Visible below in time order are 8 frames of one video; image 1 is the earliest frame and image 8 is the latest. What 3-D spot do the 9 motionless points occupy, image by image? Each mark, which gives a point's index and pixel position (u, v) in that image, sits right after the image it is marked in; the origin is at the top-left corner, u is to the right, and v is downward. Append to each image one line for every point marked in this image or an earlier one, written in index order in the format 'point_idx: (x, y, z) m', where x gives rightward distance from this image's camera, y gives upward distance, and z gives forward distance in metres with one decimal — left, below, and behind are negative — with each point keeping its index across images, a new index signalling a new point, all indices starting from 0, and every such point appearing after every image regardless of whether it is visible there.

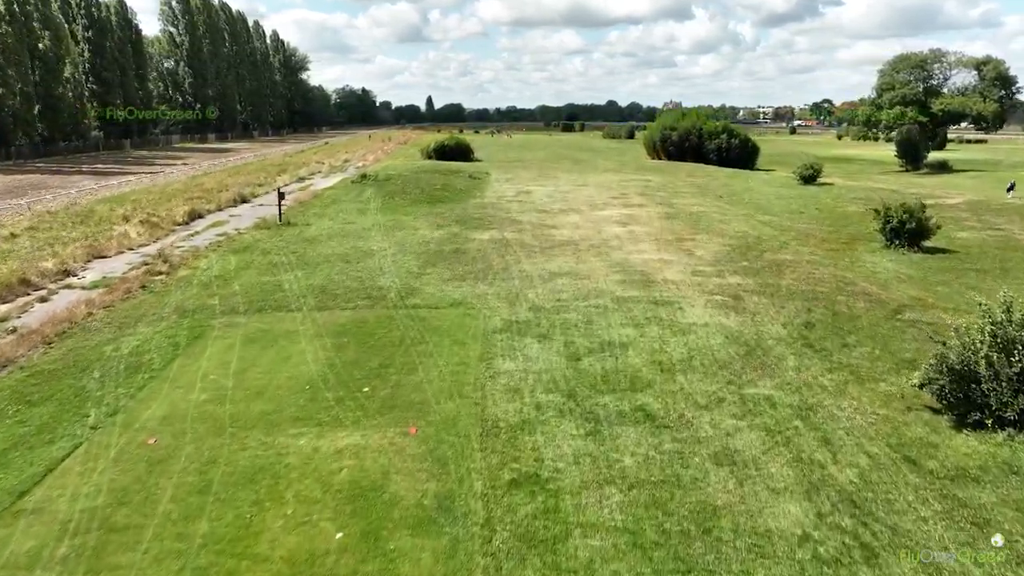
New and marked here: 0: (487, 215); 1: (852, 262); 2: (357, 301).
0: (-0.4, +1.2, +17.6) m
1: (+3.9, +0.3, +12.2) m
2: (-1.4, -0.1, +9.3) m
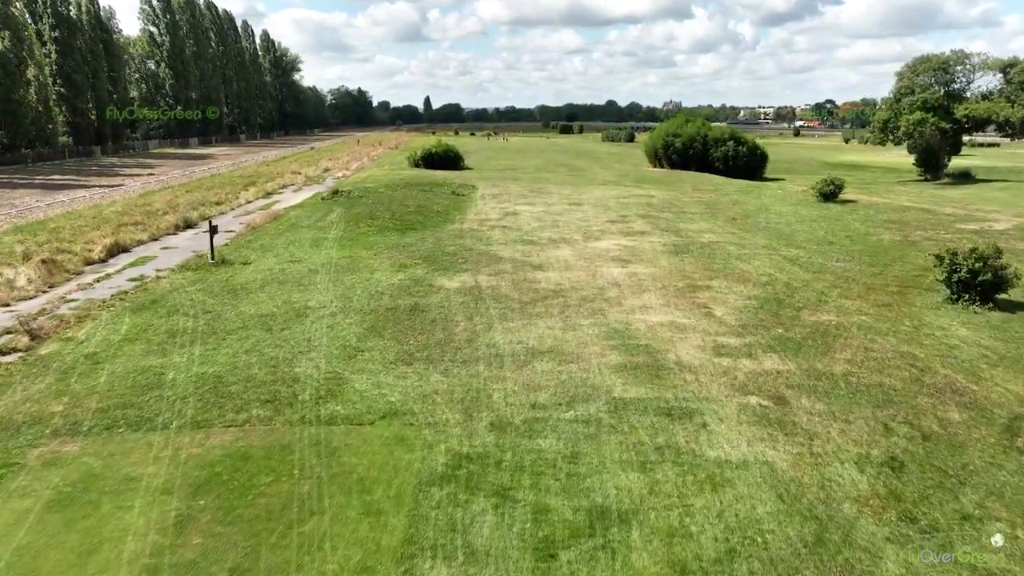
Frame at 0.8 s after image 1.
0: (-0.7, +0.6, +15.0) m
1: (+3.6, -0.3, +9.6) m
2: (-1.6, -0.8, +6.7) m
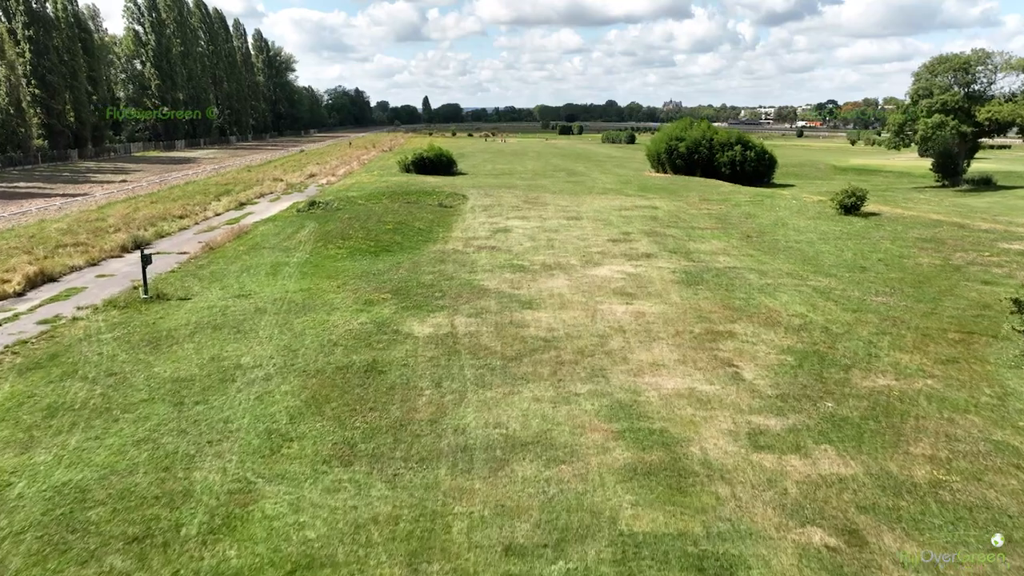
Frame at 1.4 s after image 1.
0: (-0.8, +0.1, +13.1) m
1: (+3.4, -0.8, +7.6) m
2: (-1.8, -1.2, +4.7) m
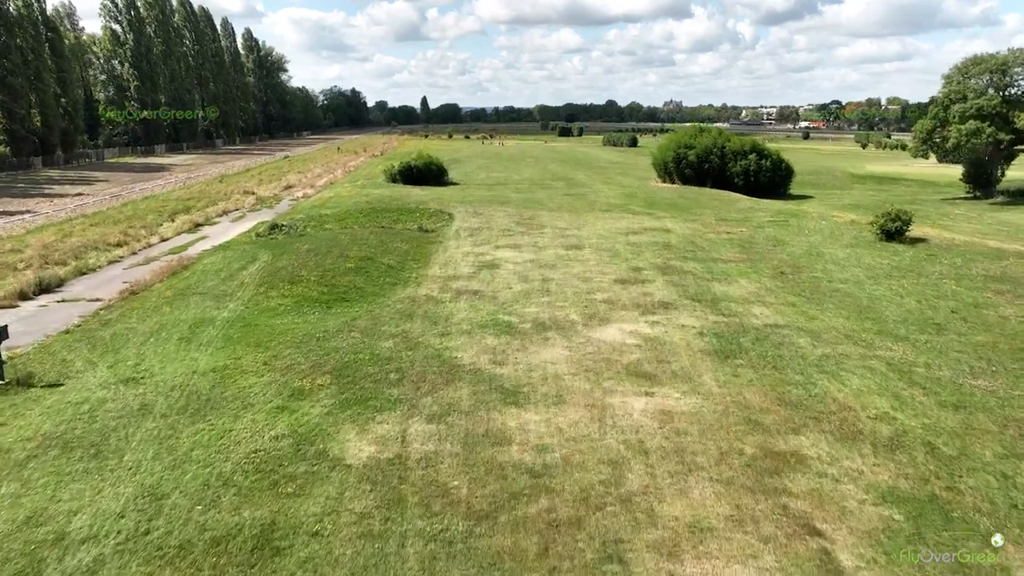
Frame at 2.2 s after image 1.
0: (-1.0, -0.5, +10.2) m
1: (+3.3, -1.4, +4.7) m
2: (-1.9, -1.8, +1.8) m
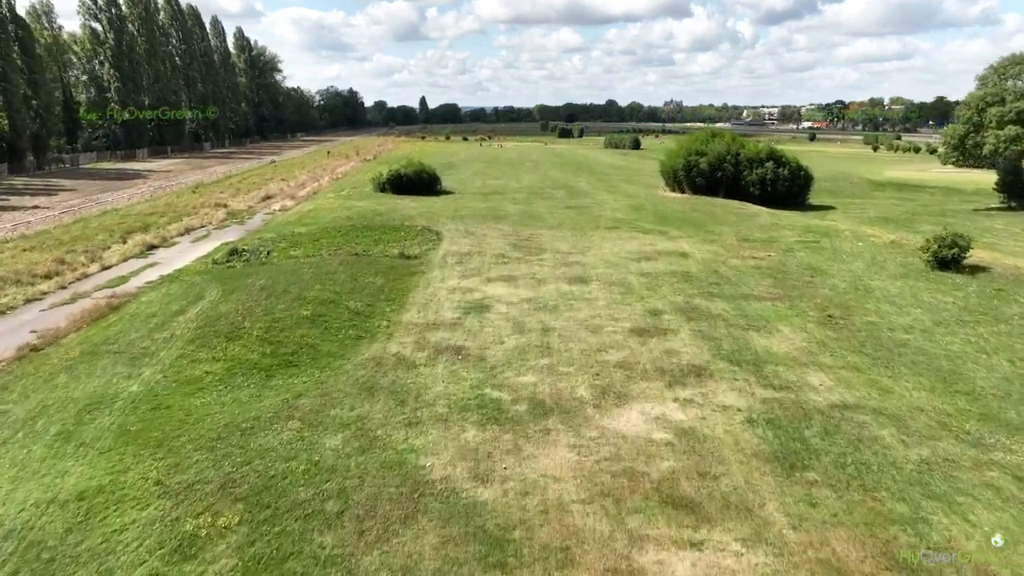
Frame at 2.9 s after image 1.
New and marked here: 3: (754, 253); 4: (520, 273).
0: (-1.1, -1.1, +7.6) m
1: (+3.2, -2.0, +2.1) m
2: (-2.0, -2.4, -0.7) m
3: (+4.2, +0.6, +18.4) m
4: (+0.1, +0.2, +15.5) m
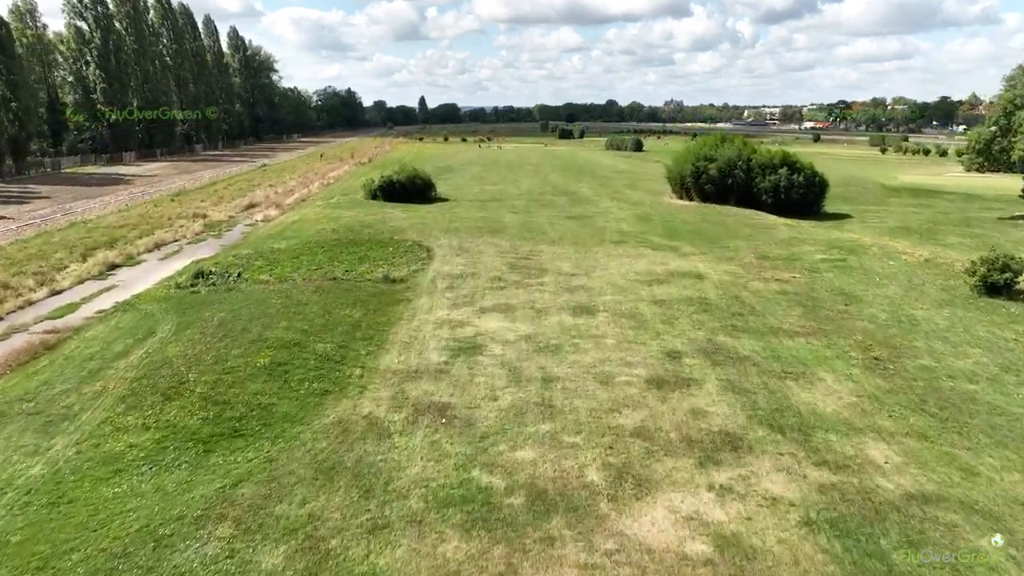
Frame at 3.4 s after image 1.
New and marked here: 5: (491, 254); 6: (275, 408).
0: (-1.1, -1.5, +5.8) m
1: (+3.2, -2.4, +0.4) m
2: (-2.1, -2.8, -2.5) m
3: (+4.1, +0.2, +16.7) m
4: (+0.1, -0.2, +13.7) m
5: (-0.4, +0.6, +18.4) m
6: (-1.9, -0.9, +8.6) m
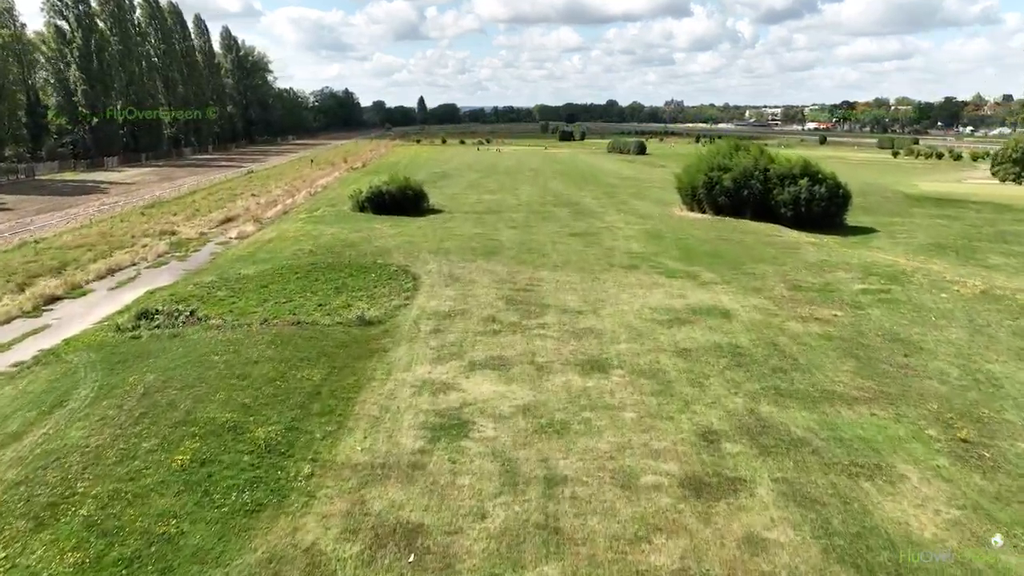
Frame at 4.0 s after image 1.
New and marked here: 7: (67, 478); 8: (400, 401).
0: (-1.2, -2.0, +3.6) m
1: (+3.1, -2.9, -1.9) m
2: (-2.1, -3.3, -4.7) m
3: (+4.1, -0.3, +14.4) m
4: (0.0, -0.7, +11.5) m
5: (-0.4, +0.1, +16.1) m
6: (-1.9, -1.5, +6.3) m
7: (-3.0, -1.3, +7.2) m
8: (-1.0, -1.0, +9.6) m
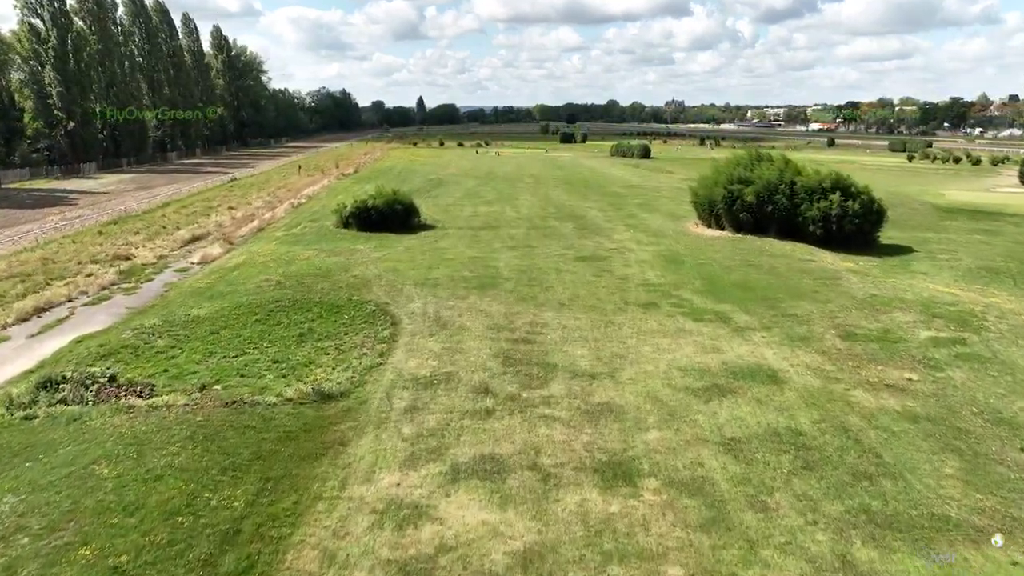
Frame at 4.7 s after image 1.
0: (-1.2, -2.6, +0.8) m
1: (+3.1, -3.5, -4.6) m
2: (-2.1, -3.9, -7.5) m
3: (+4.0, -0.9, +11.7) m
4: (0.0, -1.3, +8.7) m
5: (-0.4, -0.6, +13.4) m
6: (-2.0, -2.1, +3.6) m
7: (-3.0, -1.9, +4.4) m
8: (-1.0, -1.6, +6.9) m
